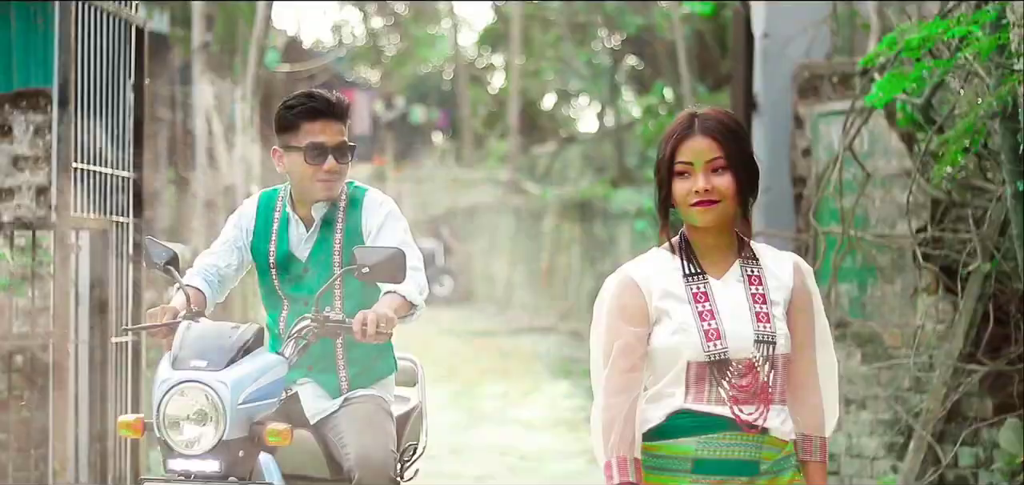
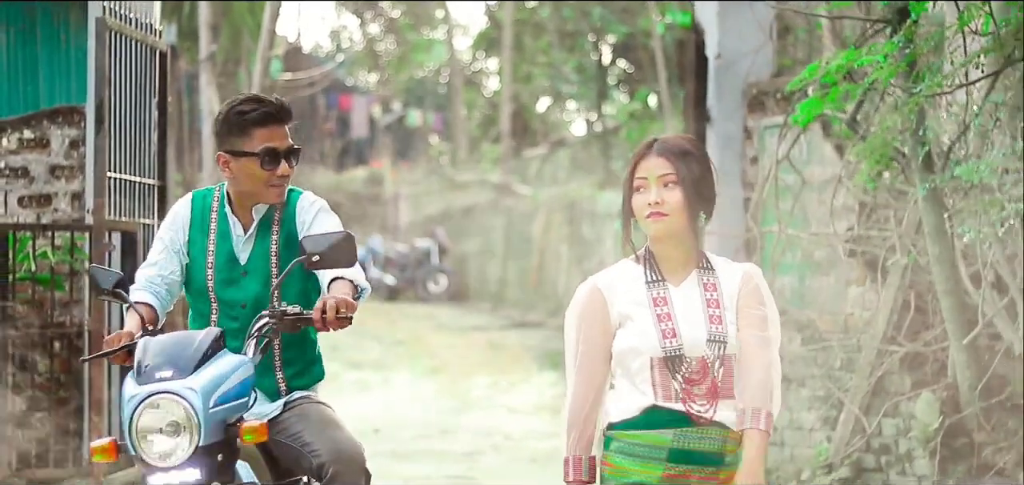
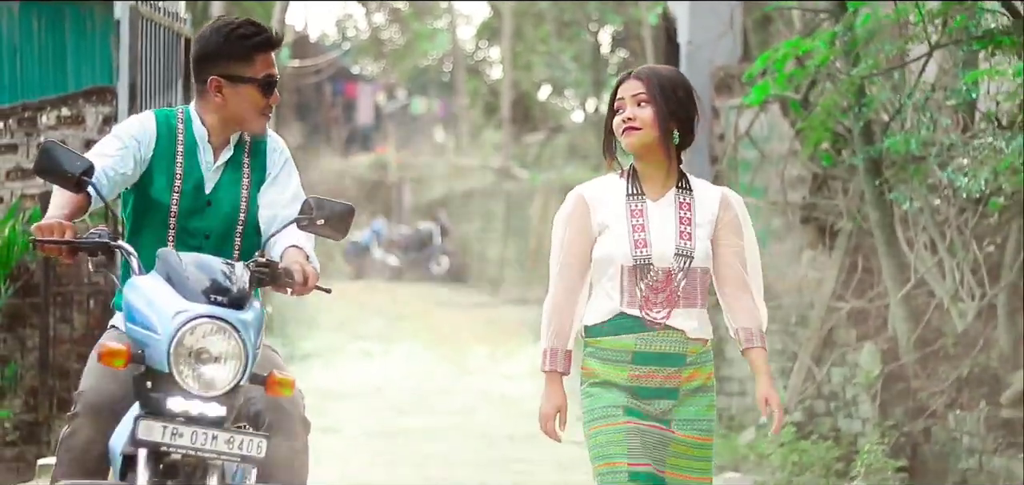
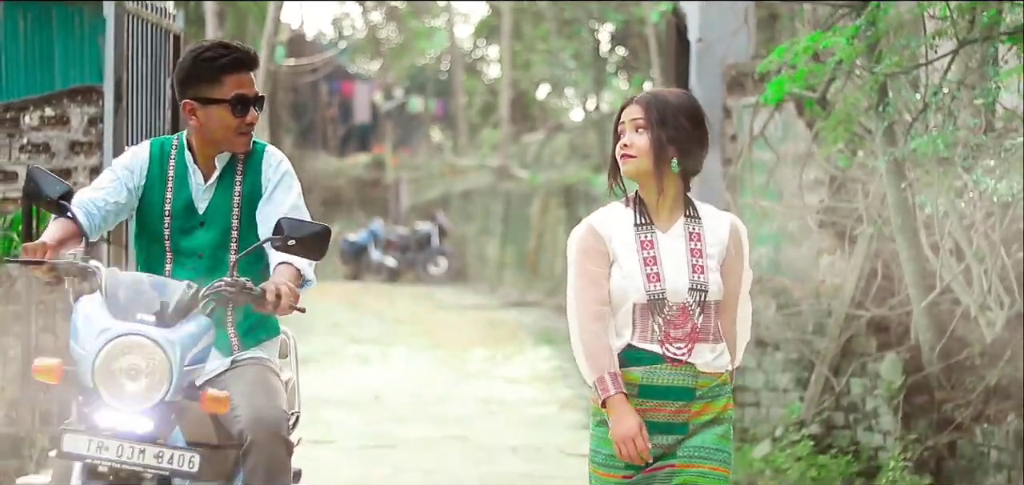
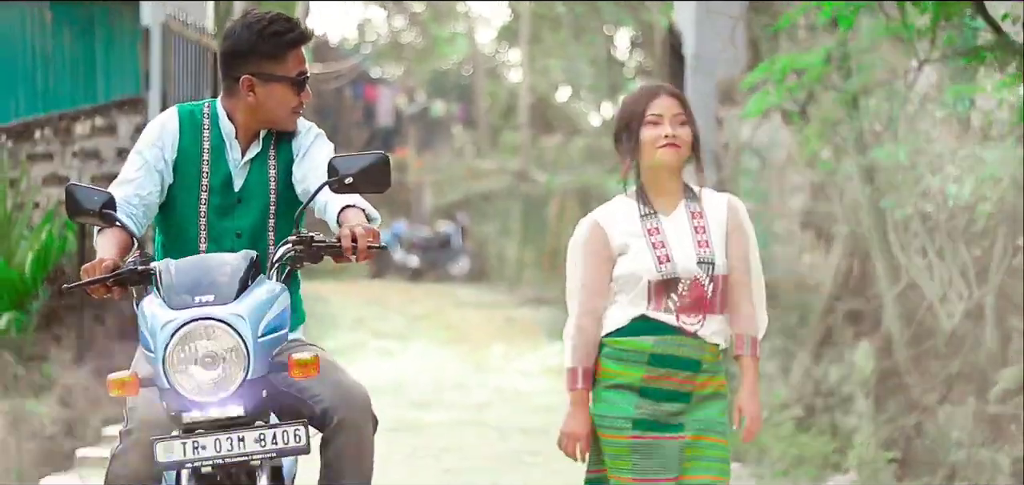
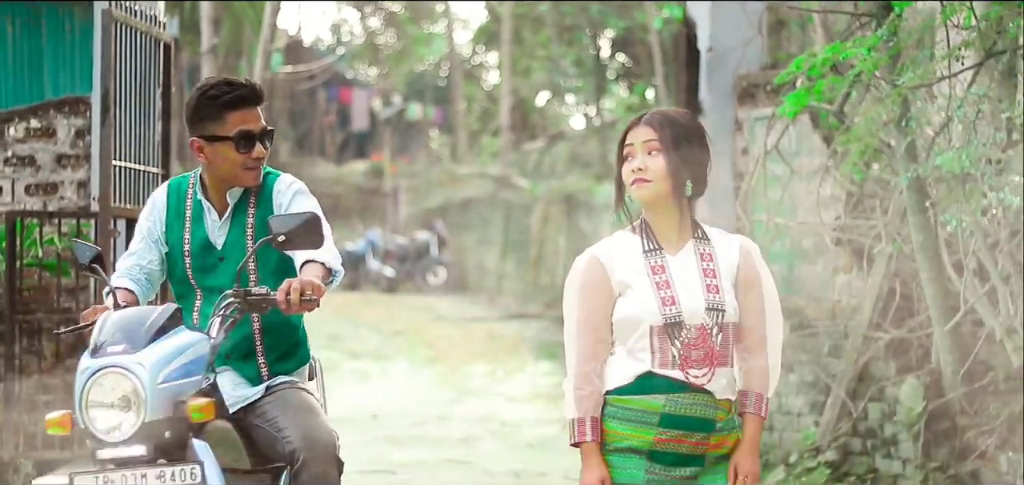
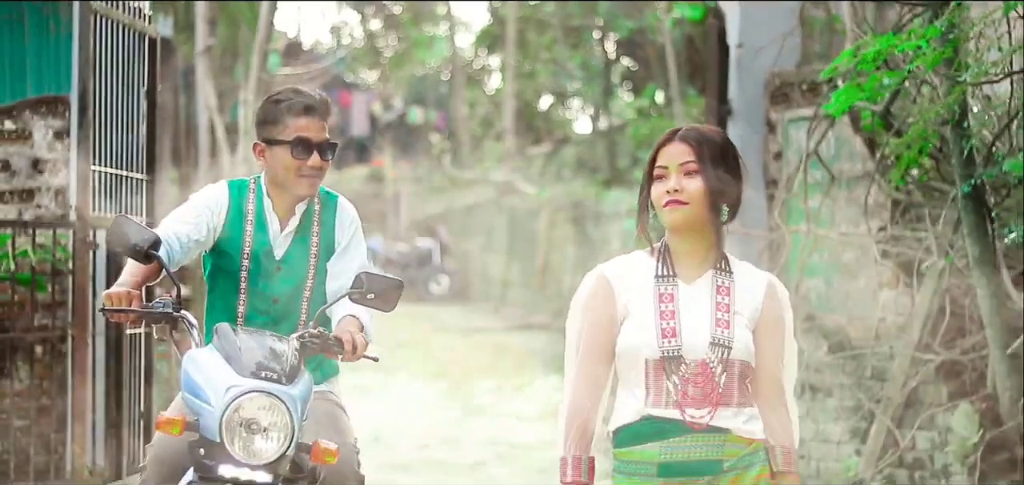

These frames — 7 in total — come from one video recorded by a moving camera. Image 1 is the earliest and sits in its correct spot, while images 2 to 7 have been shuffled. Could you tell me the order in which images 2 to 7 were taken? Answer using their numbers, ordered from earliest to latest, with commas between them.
7, 2, 6, 4, 3, 5
